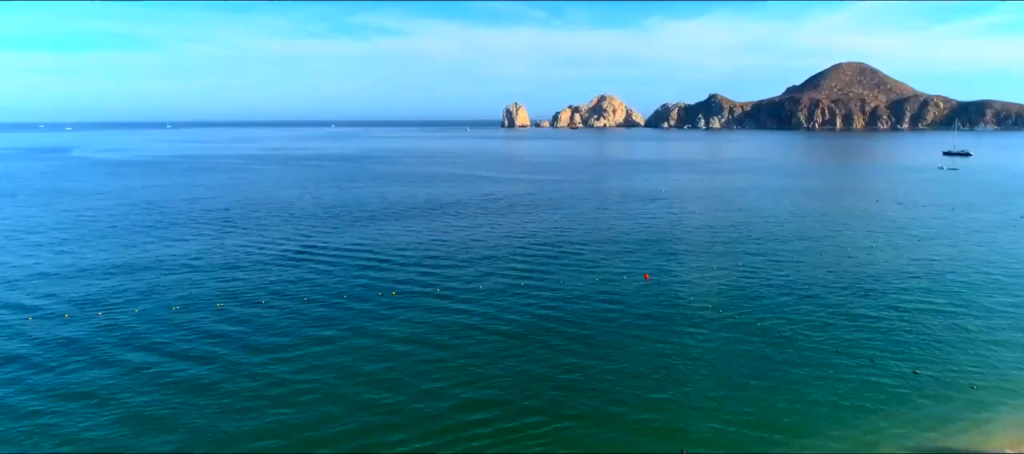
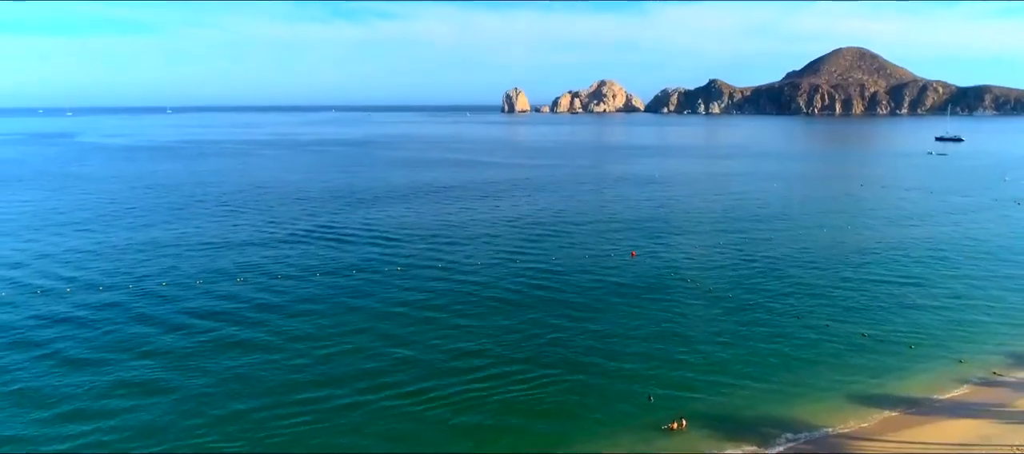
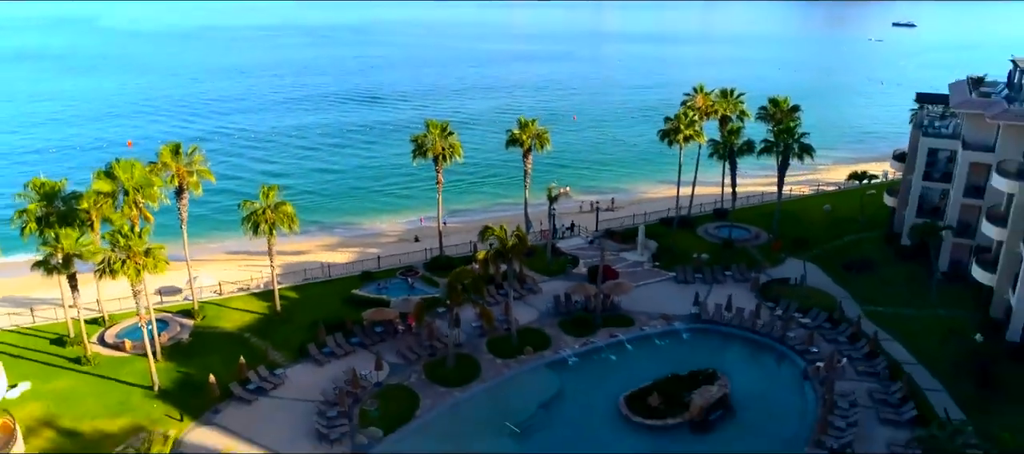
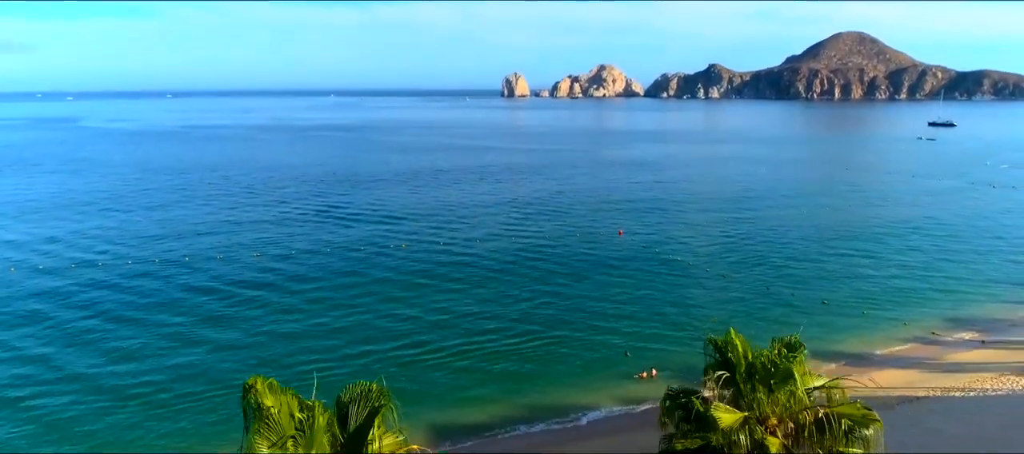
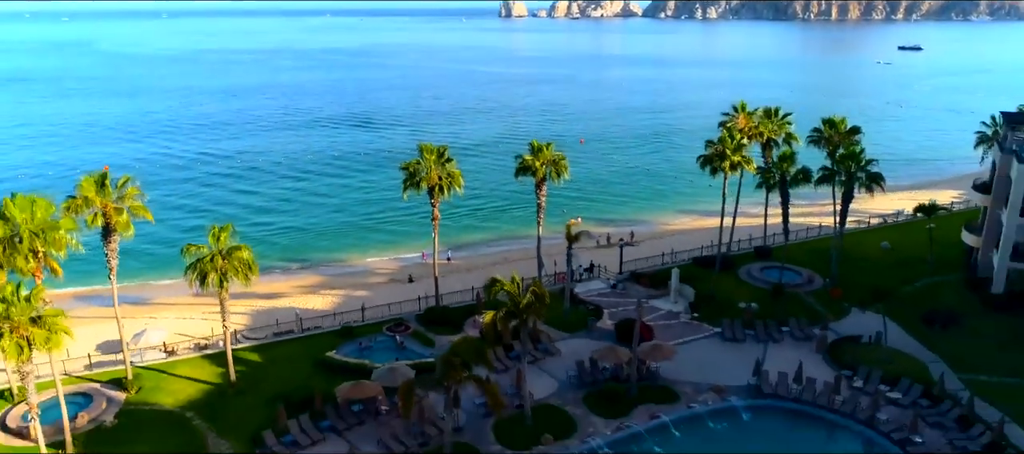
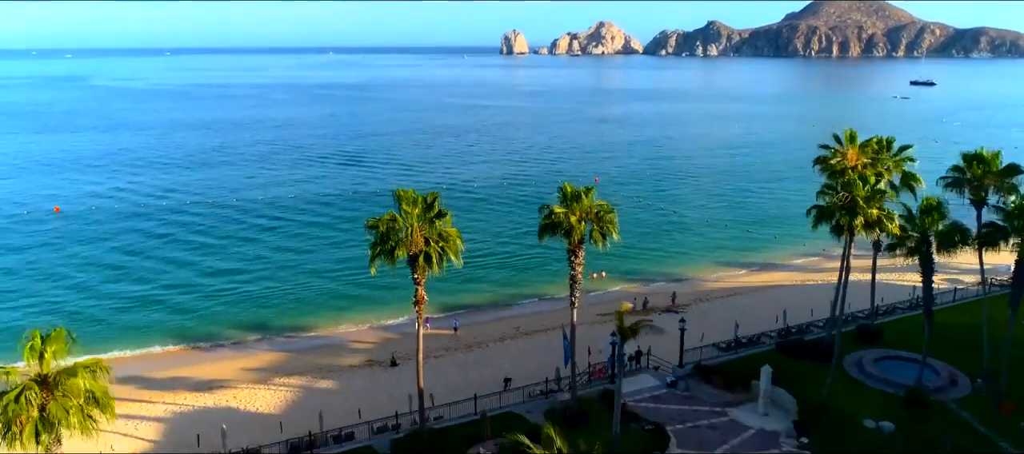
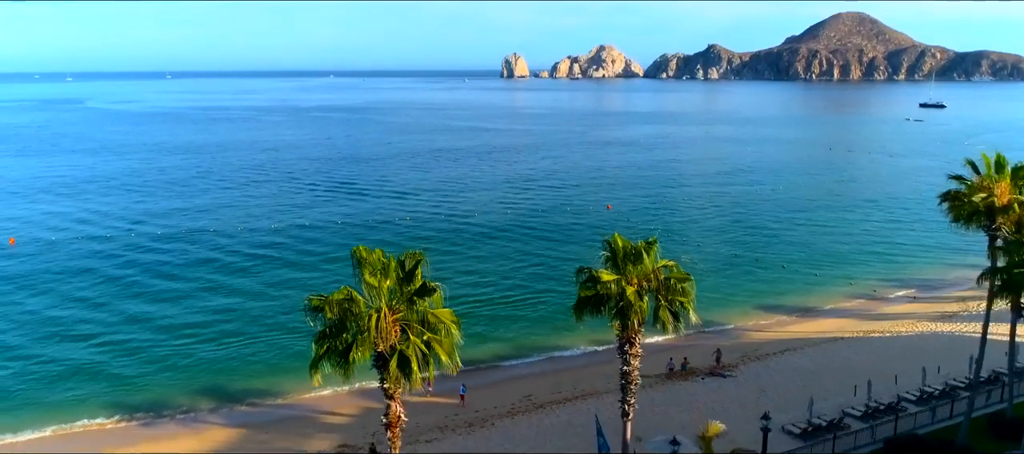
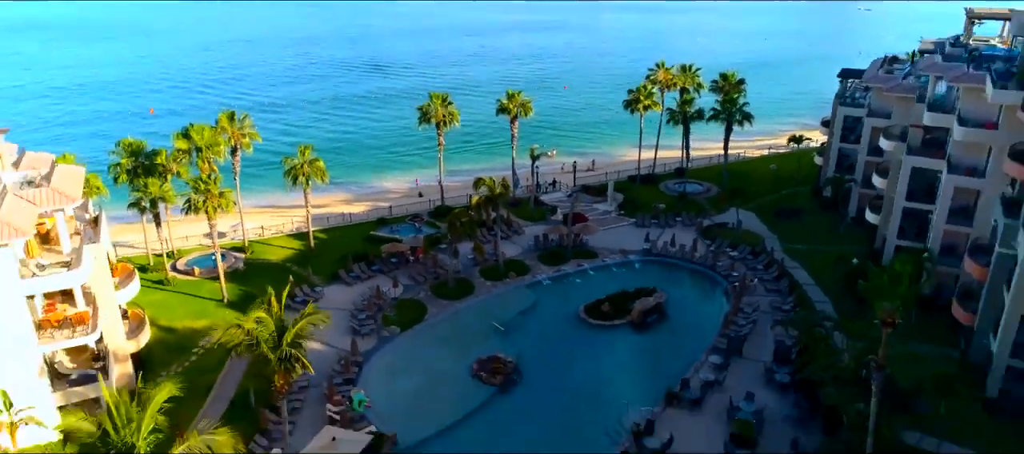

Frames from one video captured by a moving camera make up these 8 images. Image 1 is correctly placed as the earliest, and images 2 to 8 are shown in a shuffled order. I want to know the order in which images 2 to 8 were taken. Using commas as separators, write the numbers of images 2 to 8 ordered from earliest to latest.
2, 4, 7, 6, 5, 3, 8
